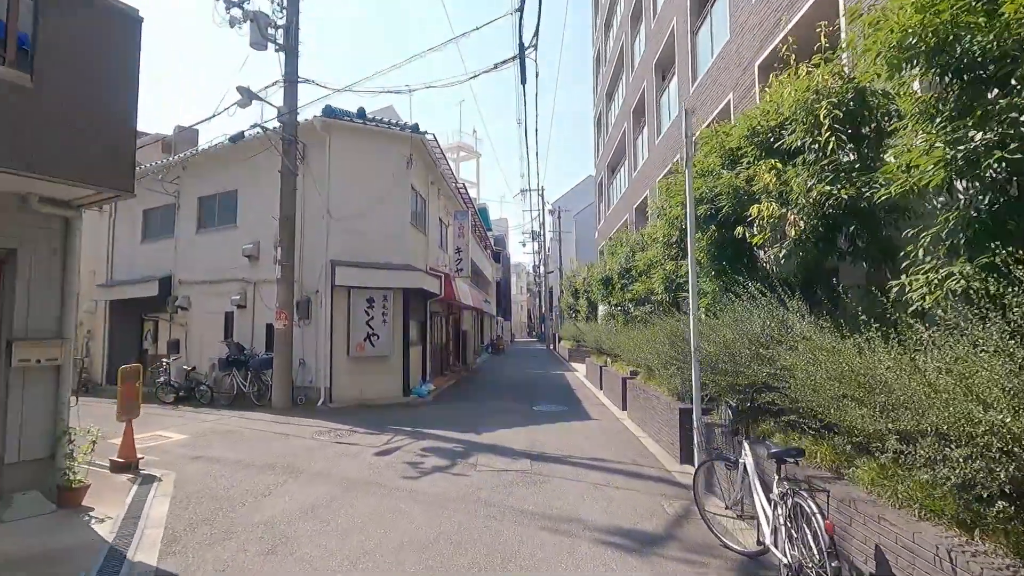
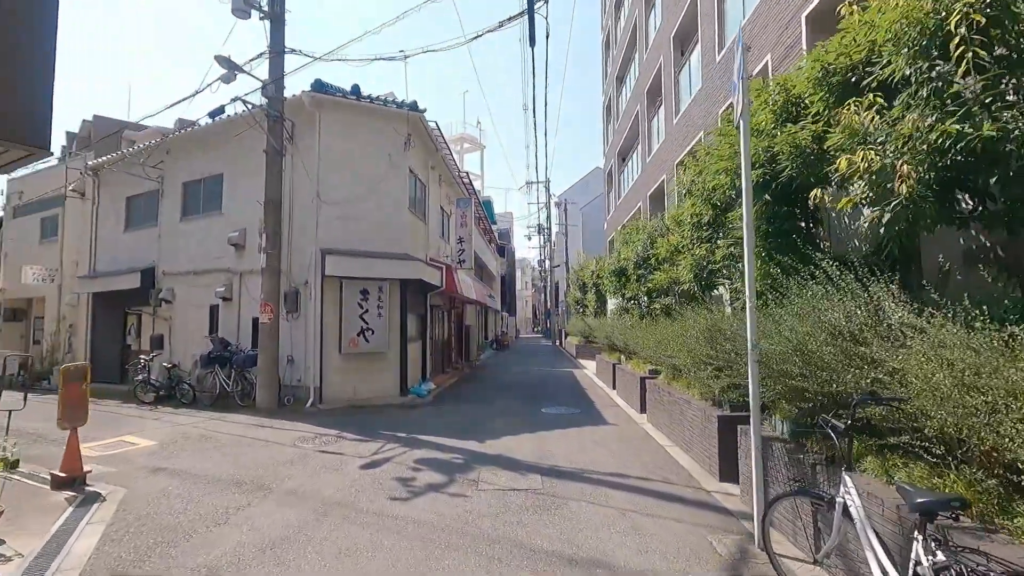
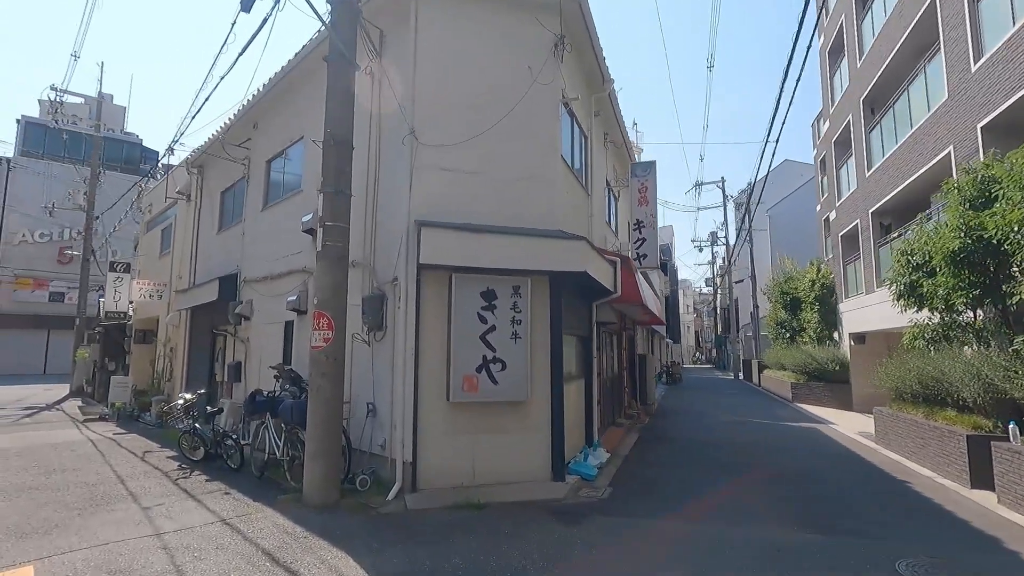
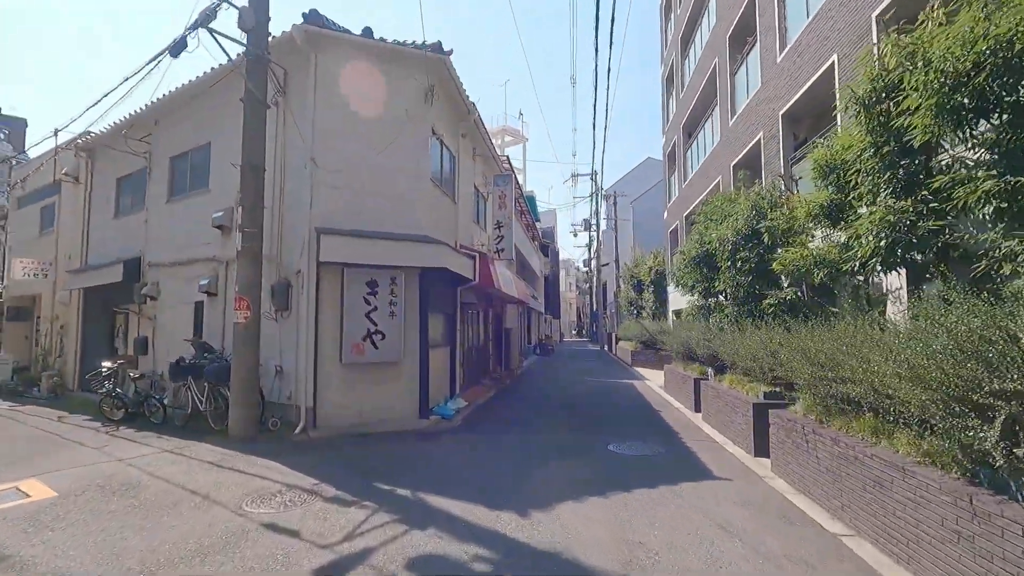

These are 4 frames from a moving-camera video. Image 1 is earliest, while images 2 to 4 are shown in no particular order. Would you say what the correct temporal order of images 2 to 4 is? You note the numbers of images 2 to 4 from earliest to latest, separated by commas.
2, 4, 3
